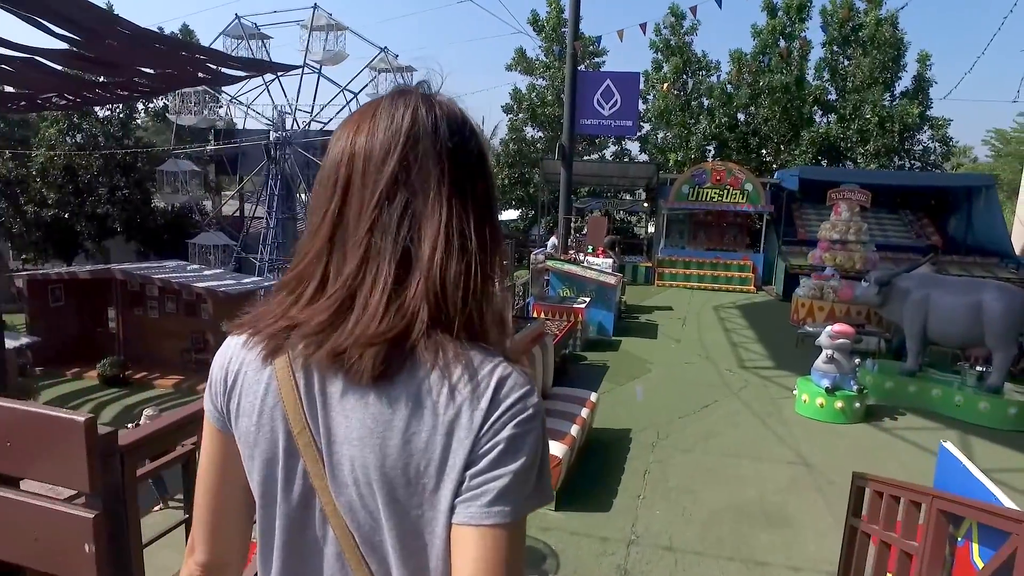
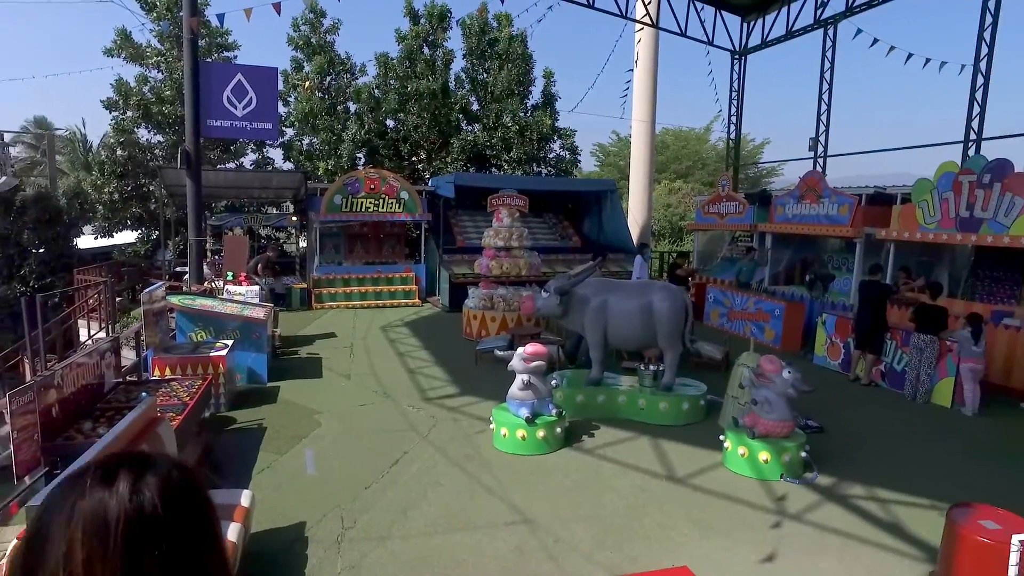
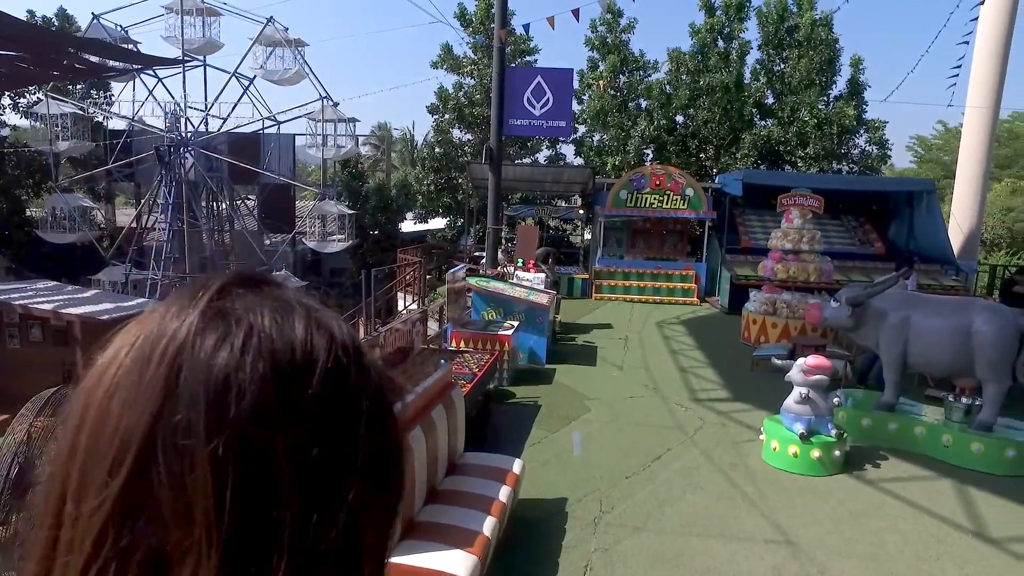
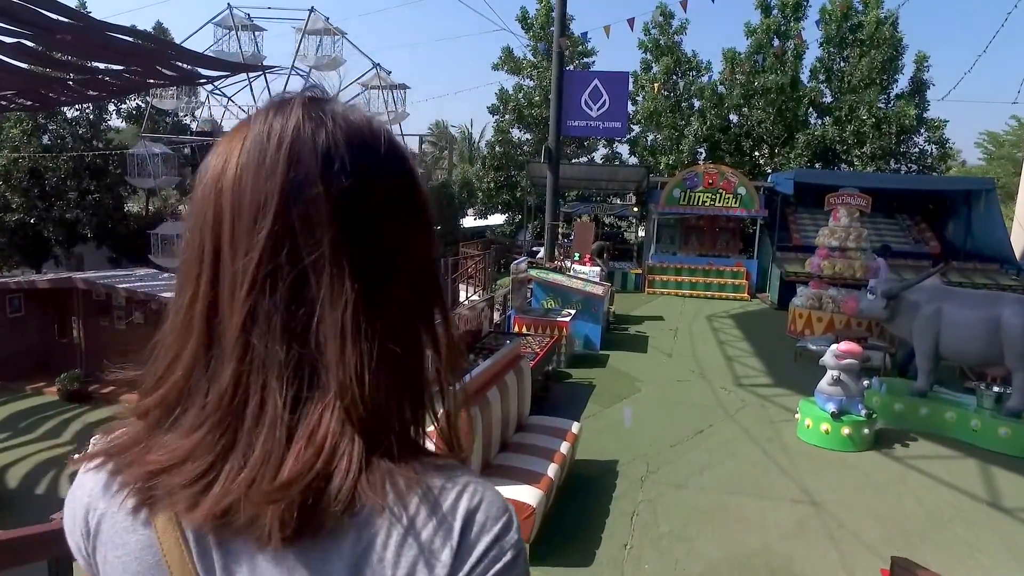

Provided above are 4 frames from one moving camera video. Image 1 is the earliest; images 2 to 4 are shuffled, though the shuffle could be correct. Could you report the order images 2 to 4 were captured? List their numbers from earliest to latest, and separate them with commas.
4, 3, 2
